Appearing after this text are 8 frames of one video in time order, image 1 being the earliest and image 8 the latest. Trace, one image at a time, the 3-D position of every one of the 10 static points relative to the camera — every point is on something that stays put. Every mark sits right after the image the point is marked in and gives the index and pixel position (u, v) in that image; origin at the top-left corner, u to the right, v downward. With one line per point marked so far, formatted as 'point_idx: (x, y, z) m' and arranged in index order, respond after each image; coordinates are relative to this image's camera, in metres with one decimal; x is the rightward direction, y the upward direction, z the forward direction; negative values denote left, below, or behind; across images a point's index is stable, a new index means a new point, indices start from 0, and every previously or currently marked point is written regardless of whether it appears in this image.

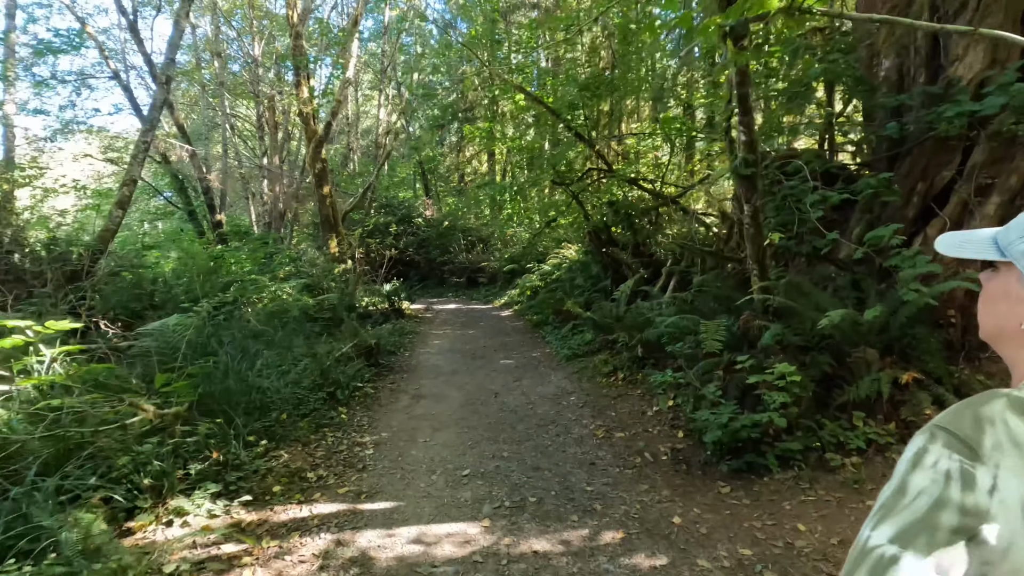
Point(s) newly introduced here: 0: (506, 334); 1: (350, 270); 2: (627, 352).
0: (-0.1, -1.0, +11.5) m
1: (-5.3, +0.6, +17.4) m
2: (+1.5, -0.9, +7.2) m
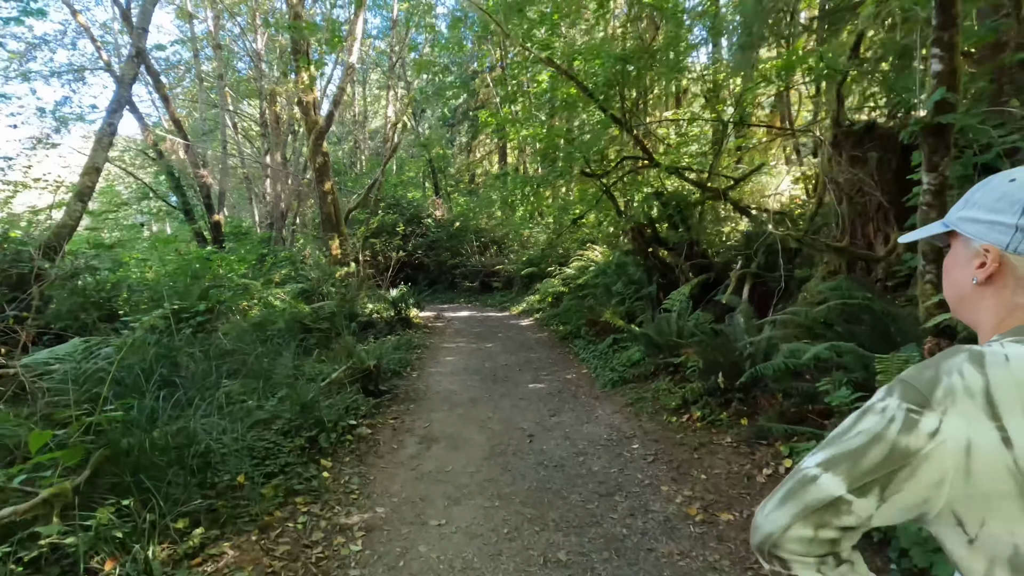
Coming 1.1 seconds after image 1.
0: (+0.3, -1.1, +9.9) m
1: (-4.7, +0.5, +15.9) m
2: (+1.9, -1.0, +5.5) m
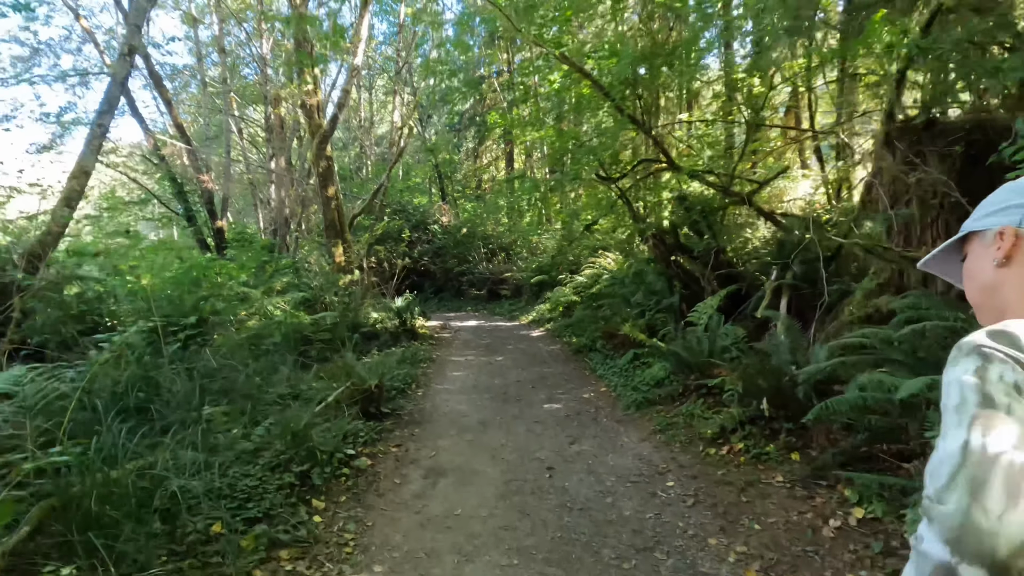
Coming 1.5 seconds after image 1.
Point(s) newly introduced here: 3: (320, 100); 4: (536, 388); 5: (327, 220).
0: (+0.5, -1.3, +9.3) m
1: (-4.4, +0.2, +15.3) m
2: (+2.1, -1.1, +4.9) m
3: (-6.0, +5.9, +16.7) m
4: (+0.3, -1.4, +7.6) m
5: (-5.6, +2.1, +16.2) m
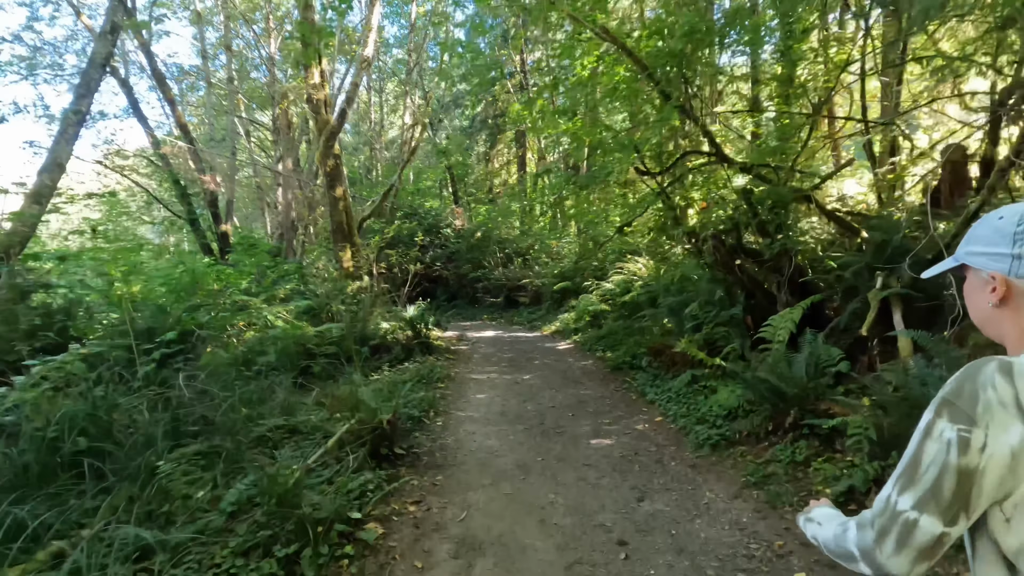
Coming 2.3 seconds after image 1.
0: (+1.0, -1.4, +8.1) m
1: (-3.9, 0.0, +14.2) m
2: (+2.5, -1.2, +3.7) m
3: (-5.4, +5.6, +15.7) m
4: (+0.8, -1.5, +6.4) m
5: (-5.0, +1.9, +15.1) m
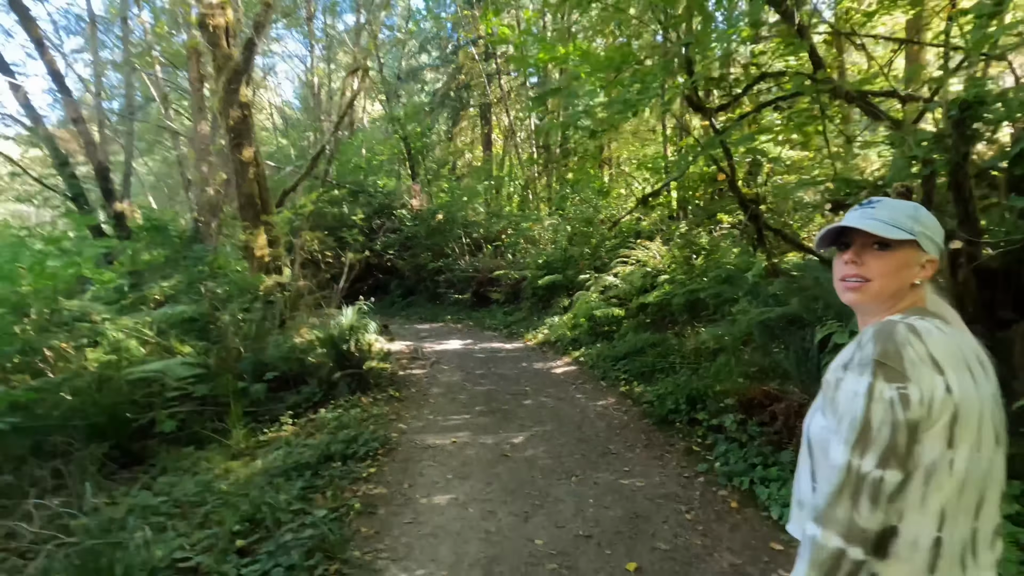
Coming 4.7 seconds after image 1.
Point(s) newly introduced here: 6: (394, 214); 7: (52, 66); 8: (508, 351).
0: (+0.9, -1.5, +4.7) m
1: (-4.4, +0.1, +10.5) m
2: (+2.6, -1.3, +0.4) m
3: (-6.1, +5.7, +11.6) m
4: (+0.8, -1.6, +3.0) m
5: (-5.6, +1.9, +11.2) m
6: (-4.0, +2.5, +18.3) m
7: (-14.2, +6.7, +16.4) m
8: (-0.1, -1.2, +9.8) m
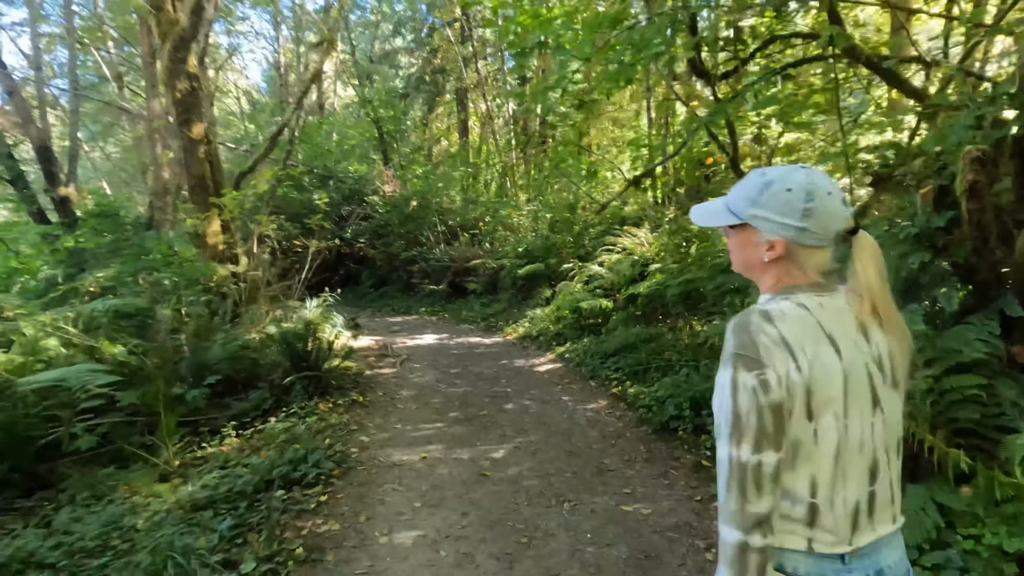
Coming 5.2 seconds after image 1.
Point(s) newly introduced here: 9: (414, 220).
0: (+0.7, -1.4, +4.0) m
1: (-4.8, +0.2, +9.5) m
2: (+2.7, -1.3, -0.2) m
3: (-6.5, +5.9, +10.5) m
4: (+0.7, -1.6, +2.3) m
5: (-6.1, +2.1, +10.2) m
6: (-4.7, +2.9, +17.4) m
7: (-14.9, +7.0, +14.9) m
8: (-0.4, -1.0, +9.1) m
9: (-3.0, +2.1, +16.3) m
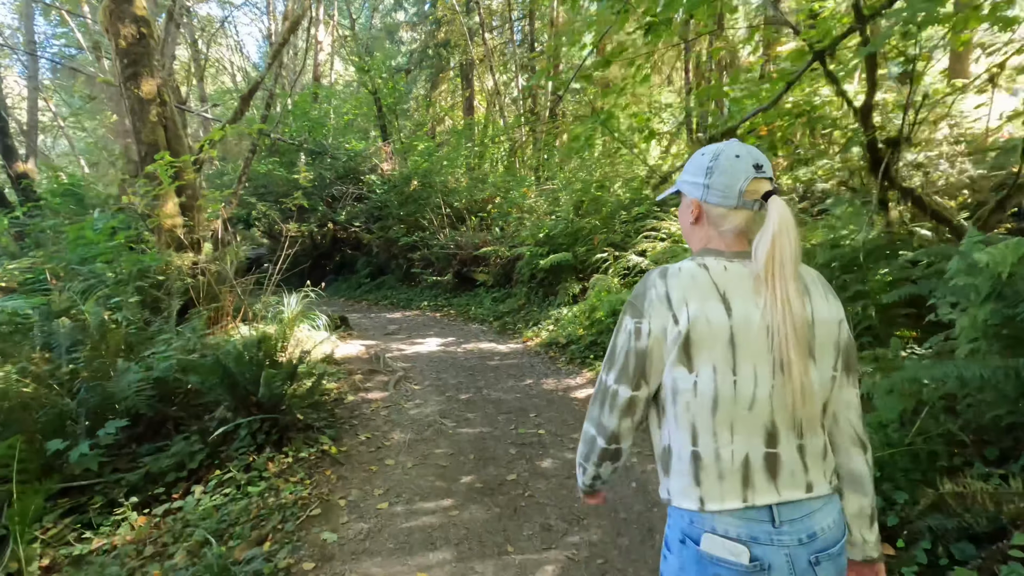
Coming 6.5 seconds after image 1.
0: (+1.0, -1.5, +2.2) m
1: (-4.5, +0.3, +7.7) m
2: (+2.9, -1.5, -2.0) m
3: (-6.2, +6.0, +8.6) m
4: (+1.0, -1.7, +0.5) m
5: (-5.7, +2.2, +8.3) m
6: (-4.4, +3.2, +15.5) m
7: (-14.5, +7.3, +13.0) m
8: (-0.1, -0.9, +7.3) m
9: (-2.6, +2.4, +14.5) m
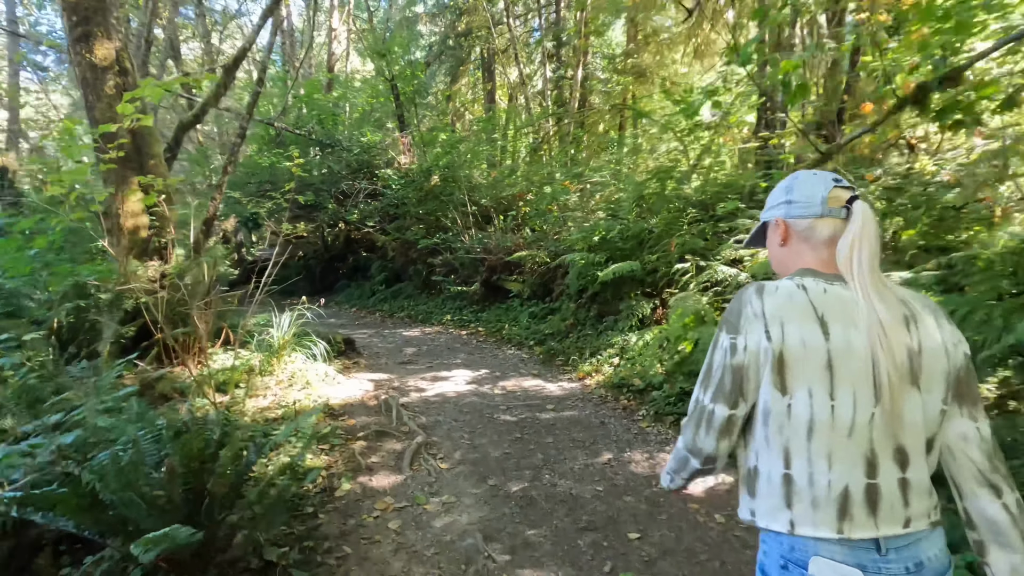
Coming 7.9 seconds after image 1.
0: (+1.4, -1.7, +0.3) m
1: (-3.9, +0.1, +6.0) m
2: (+3.2, -1.8, -4.0) m
3: (-5.5, +5.8, +6.9) m
4: (+1.3, -2.0, -1.4) m
5: (-5.1, +2.0, +6.6) m
6: (-3.5, +3.0, +13.8) m
7: (-13.7, +7.1, +11.6) m
8: (+0.4, -1.2, +5.4) m
9: (-1.8, +2.2, +12.7) m
